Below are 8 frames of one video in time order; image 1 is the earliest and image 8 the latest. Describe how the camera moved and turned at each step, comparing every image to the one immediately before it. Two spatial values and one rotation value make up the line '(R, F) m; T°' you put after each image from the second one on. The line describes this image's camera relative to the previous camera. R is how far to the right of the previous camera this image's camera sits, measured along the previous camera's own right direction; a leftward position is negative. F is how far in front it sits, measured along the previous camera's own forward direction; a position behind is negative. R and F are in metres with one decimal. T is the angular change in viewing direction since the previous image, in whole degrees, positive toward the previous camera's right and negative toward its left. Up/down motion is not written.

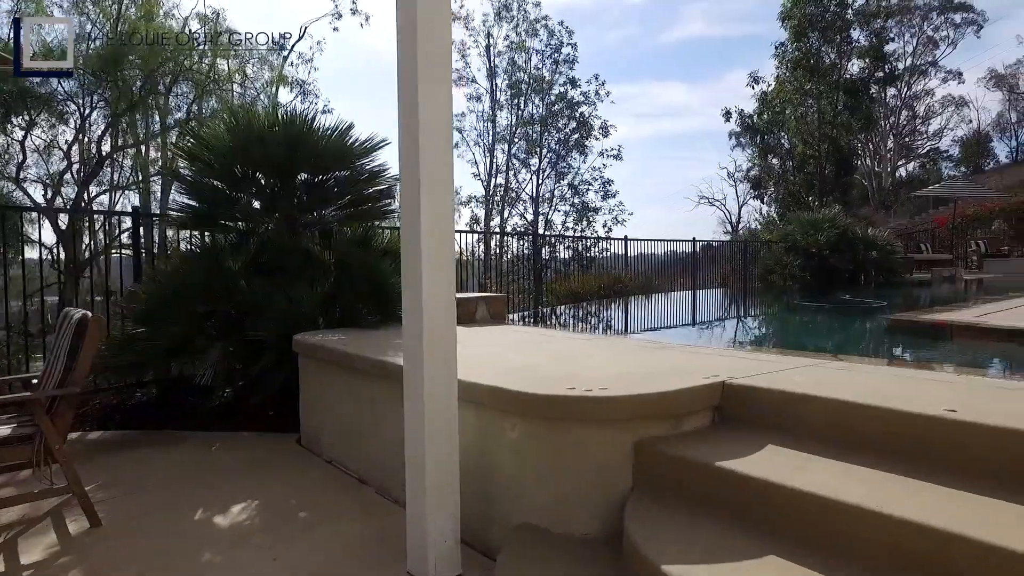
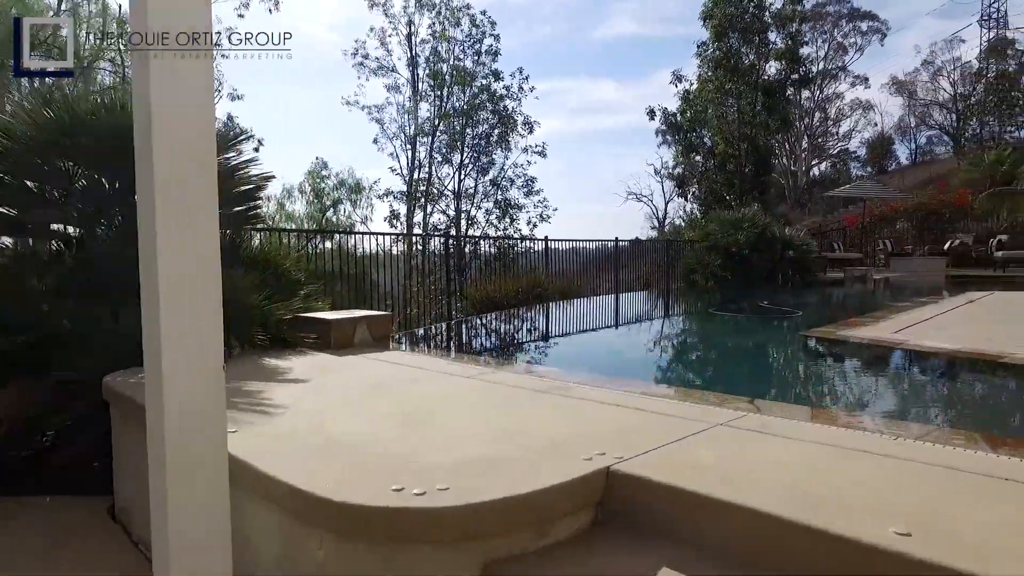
(+0.2, +0.4) m; +6°
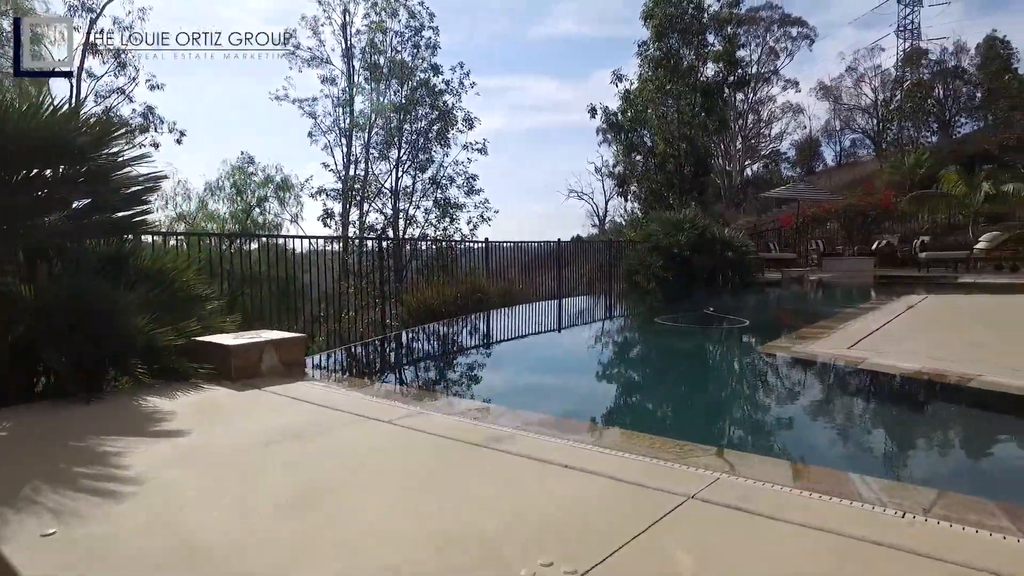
(0.0, +0.3) m; +5°
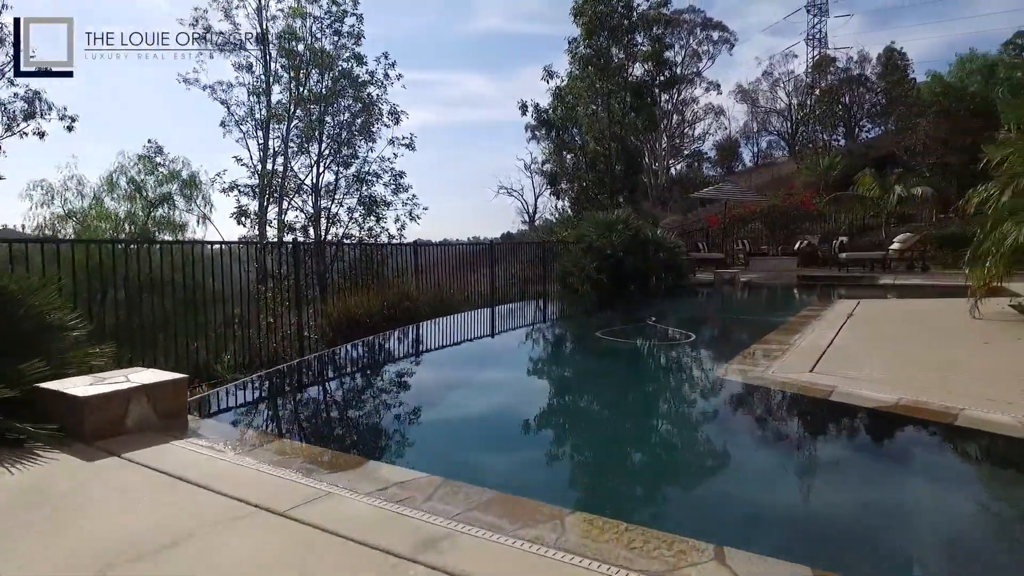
(0.0, +0.4) m; +6°
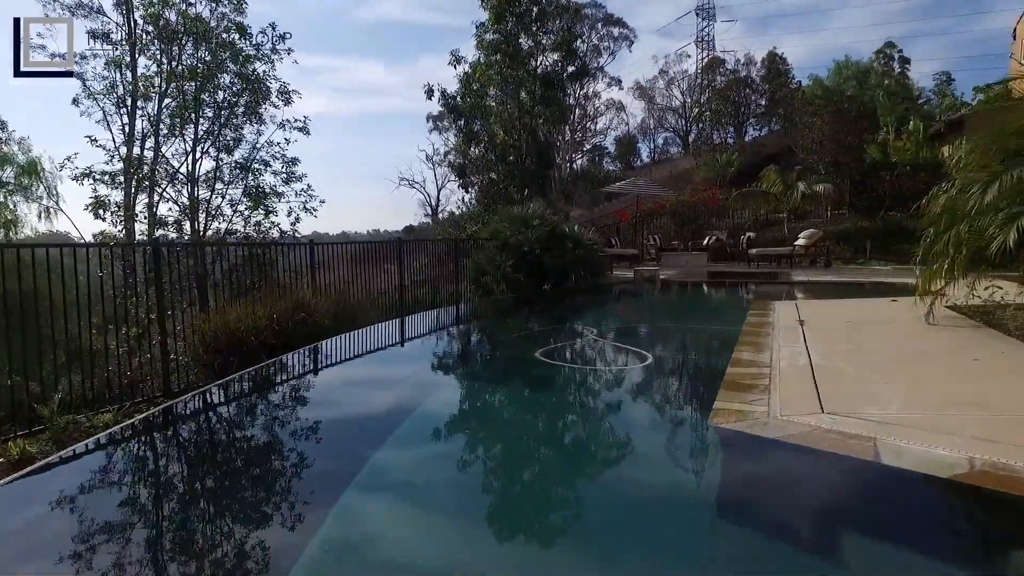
(-0.1, +0.8) m; +9°
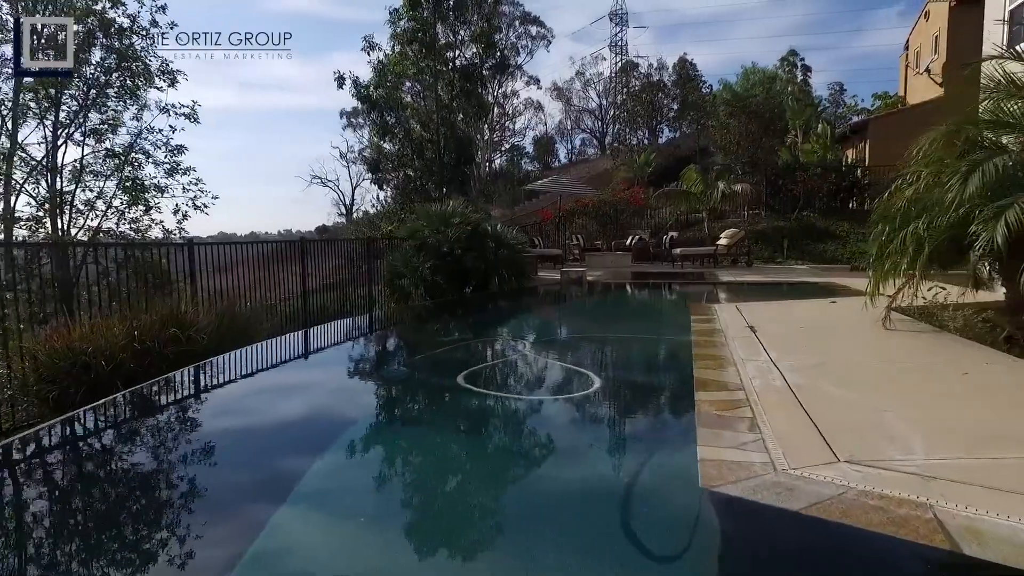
(0.0, +0.7) m; +7°
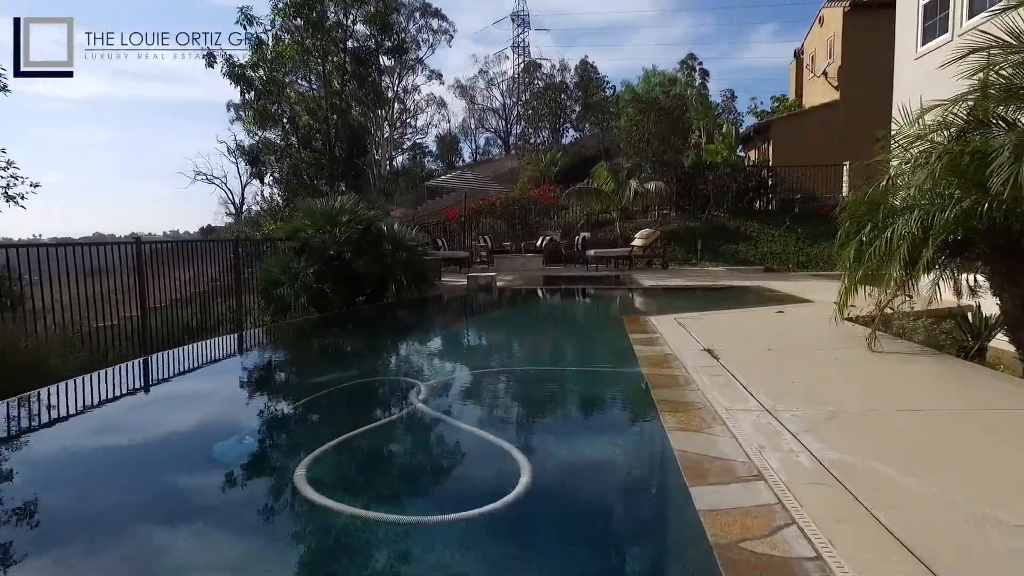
(+0.1, +1.2) m; +9°
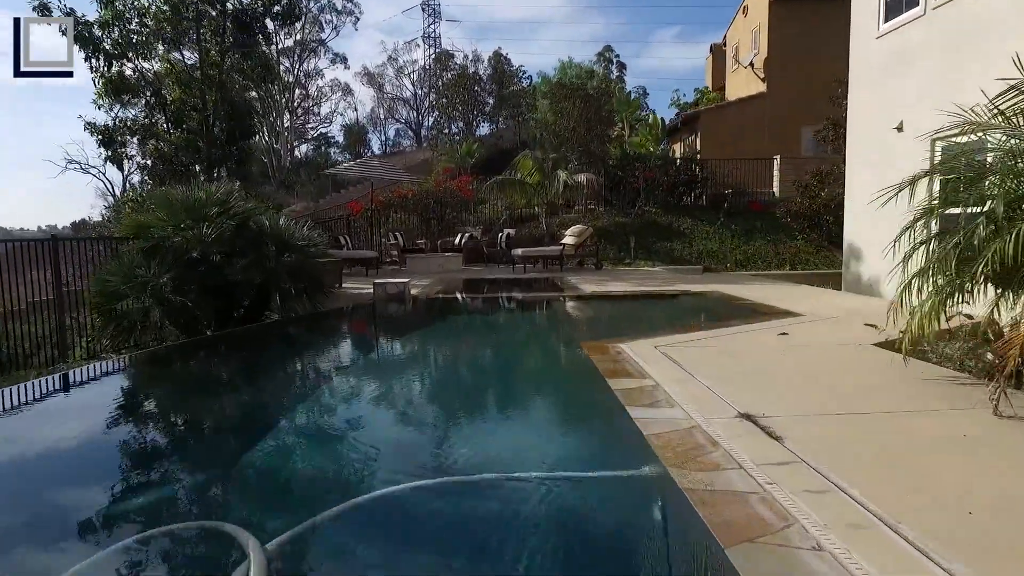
(0.0, +1.5) m; +8°
